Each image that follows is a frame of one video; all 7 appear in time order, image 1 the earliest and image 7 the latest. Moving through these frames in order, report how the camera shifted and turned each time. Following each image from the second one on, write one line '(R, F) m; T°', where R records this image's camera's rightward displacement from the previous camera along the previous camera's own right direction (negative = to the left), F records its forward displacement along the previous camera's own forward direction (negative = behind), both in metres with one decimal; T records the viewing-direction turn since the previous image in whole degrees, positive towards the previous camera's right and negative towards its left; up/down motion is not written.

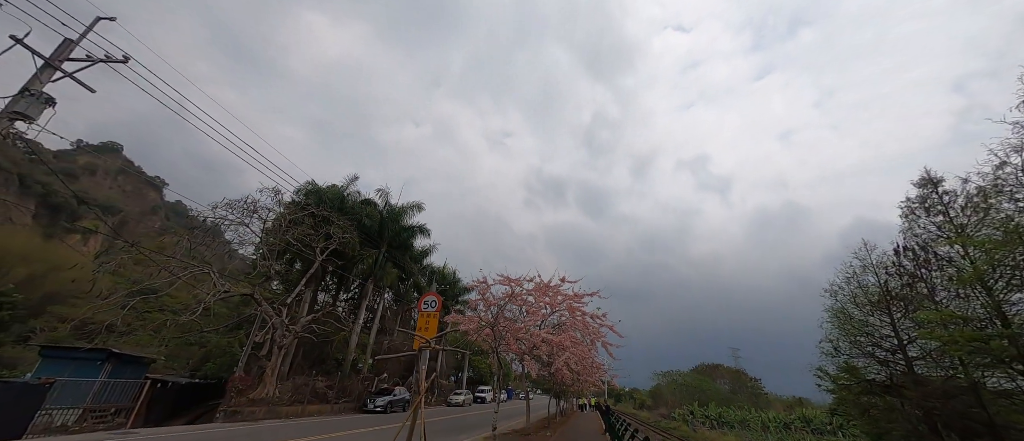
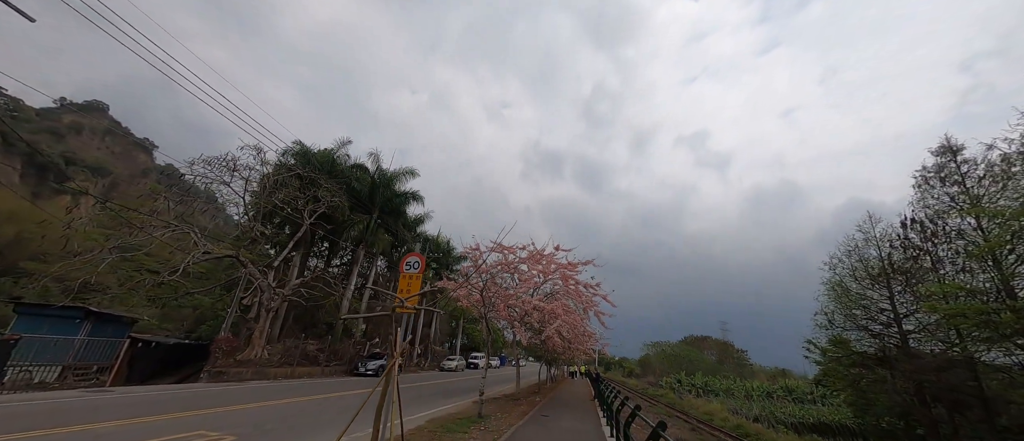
(+0.1, +0.5) m; +1°
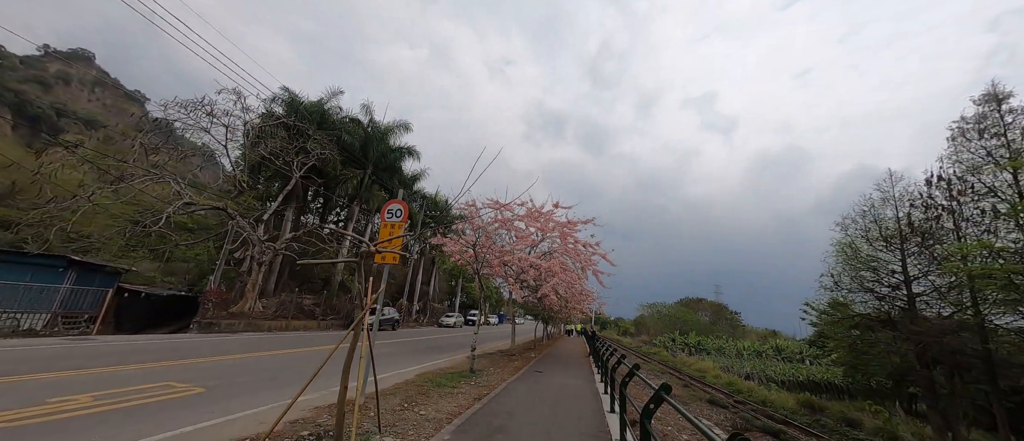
(+0.1, +0.6) m; 0°
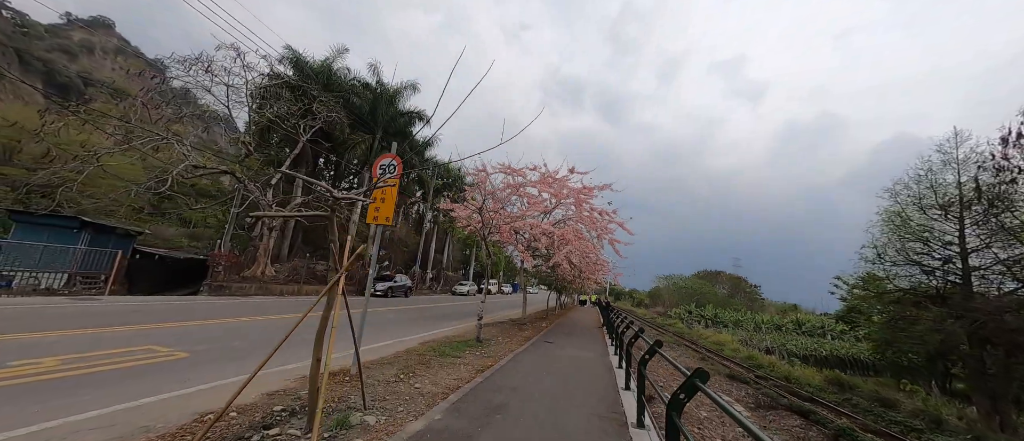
(+0.1, +0.7) m; -2°
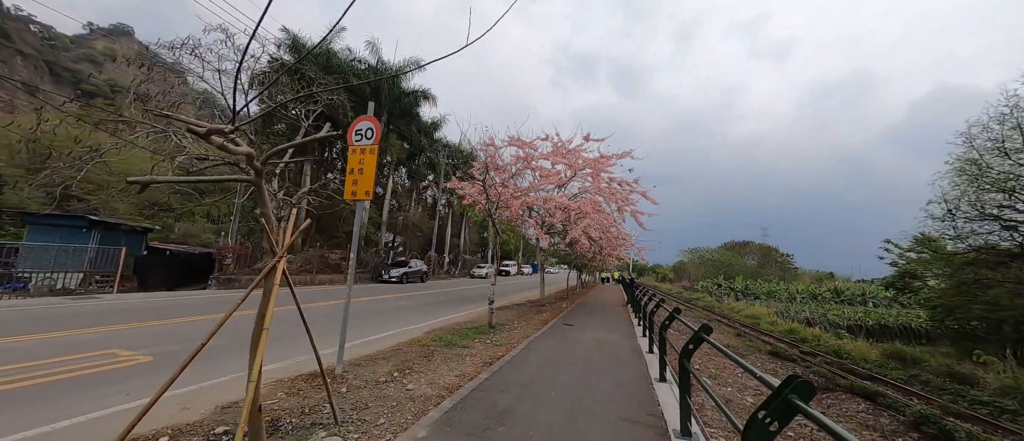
(+0.2, +0.9) m; -3°
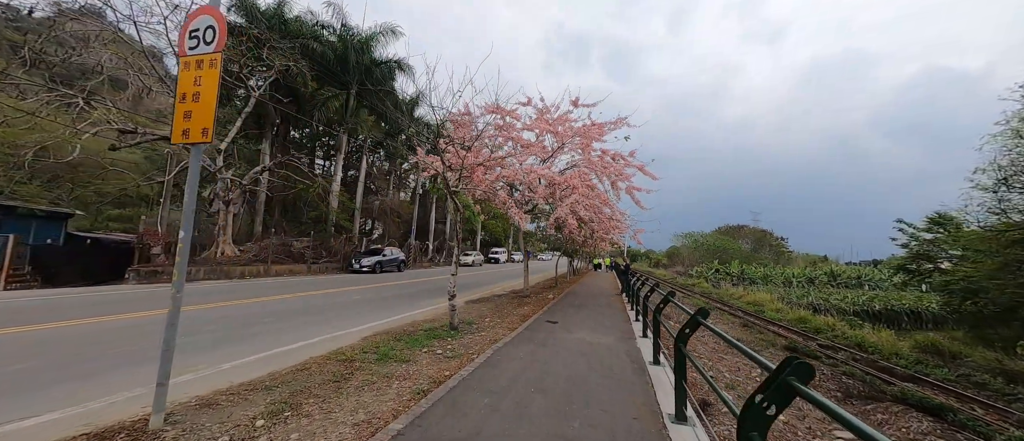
(+0.5, +1.7) m; +1°
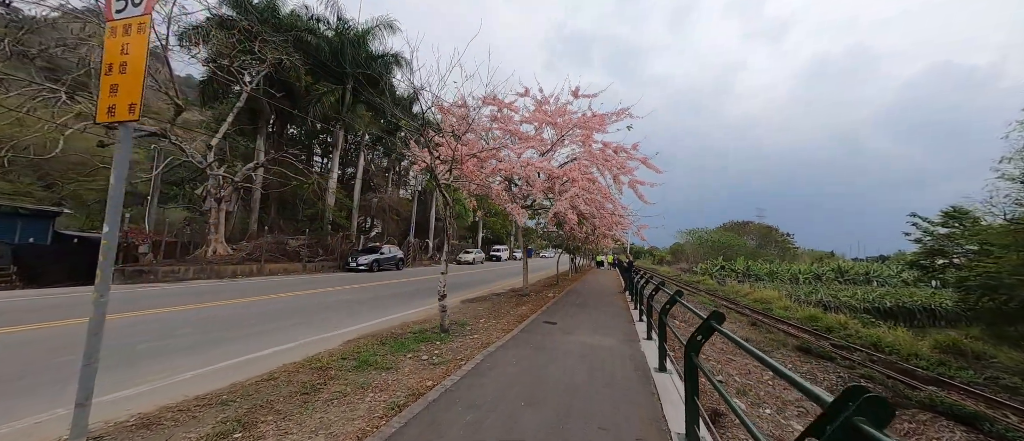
(+0.1, +0.4) m; 0°
